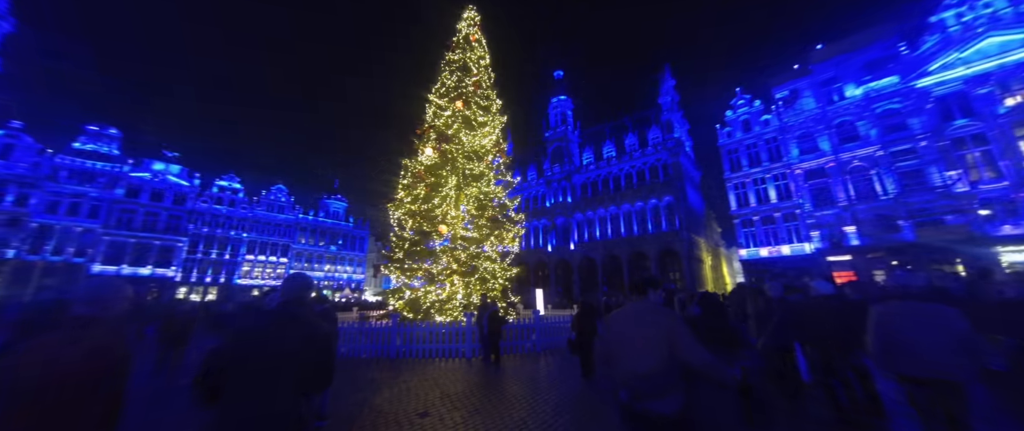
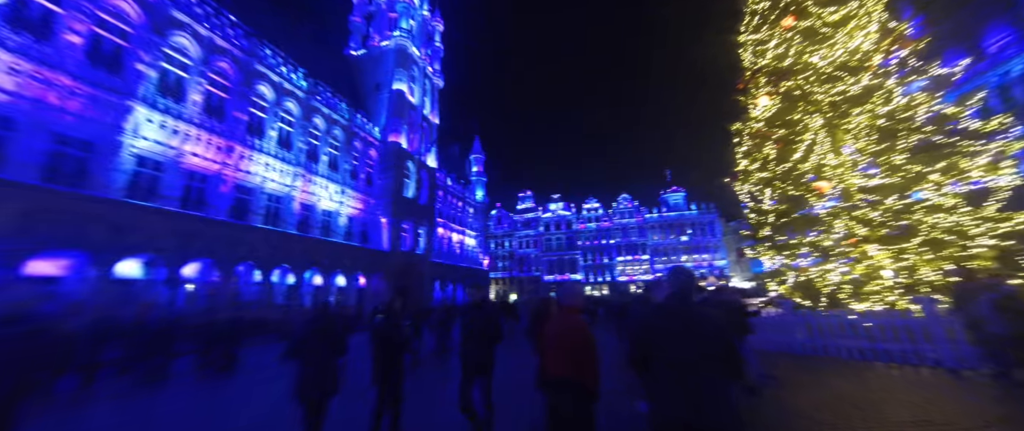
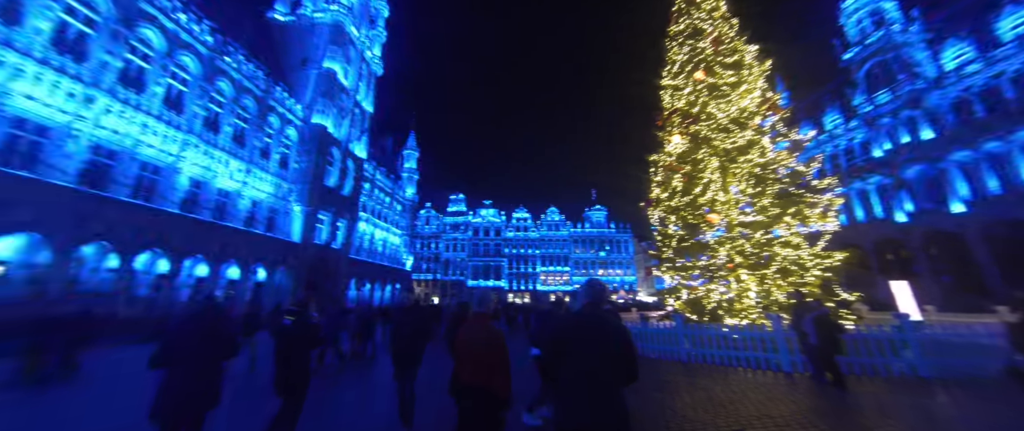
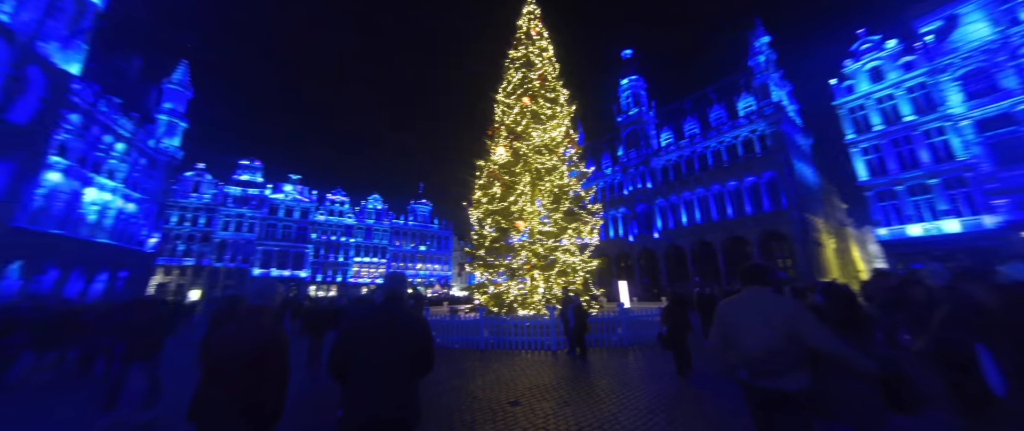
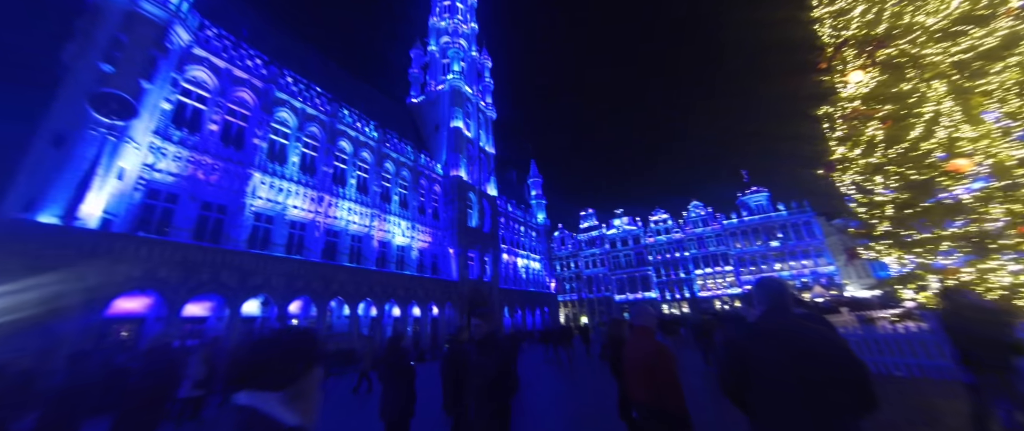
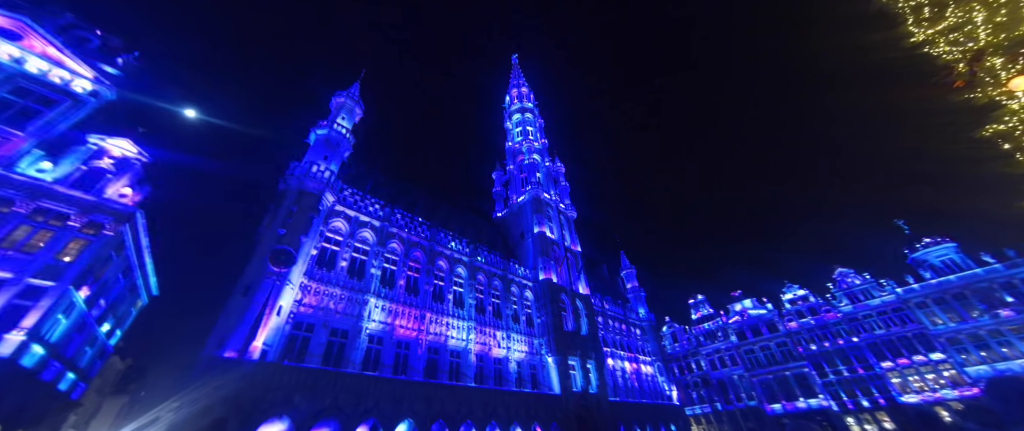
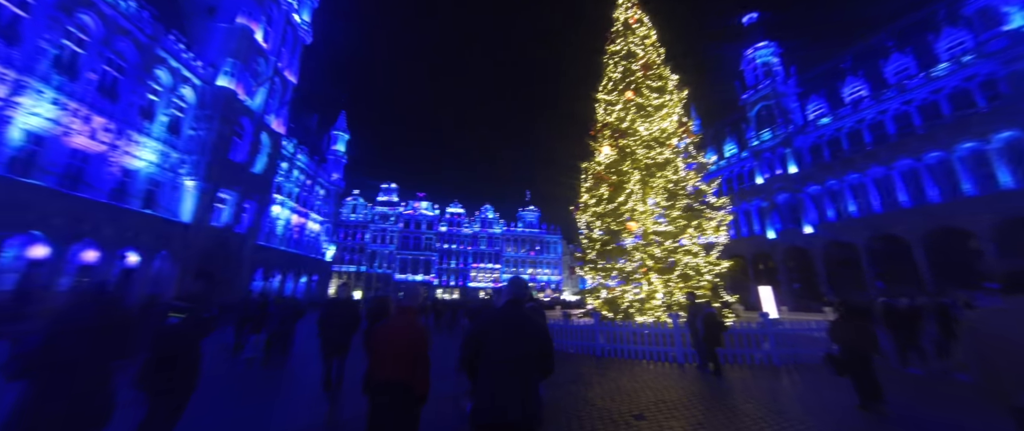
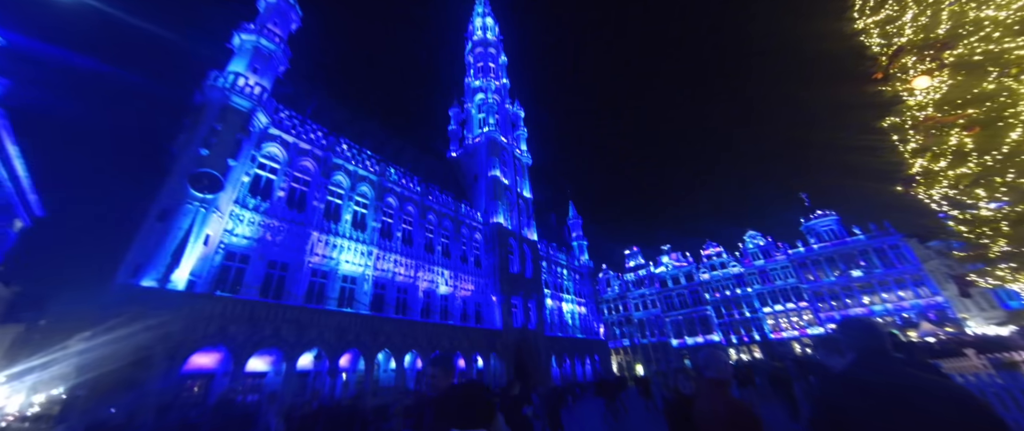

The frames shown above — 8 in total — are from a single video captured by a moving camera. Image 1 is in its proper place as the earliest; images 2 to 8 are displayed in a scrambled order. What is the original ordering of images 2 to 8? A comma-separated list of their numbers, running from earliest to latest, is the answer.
4, 7, 3, 2, 5, 8, 6
